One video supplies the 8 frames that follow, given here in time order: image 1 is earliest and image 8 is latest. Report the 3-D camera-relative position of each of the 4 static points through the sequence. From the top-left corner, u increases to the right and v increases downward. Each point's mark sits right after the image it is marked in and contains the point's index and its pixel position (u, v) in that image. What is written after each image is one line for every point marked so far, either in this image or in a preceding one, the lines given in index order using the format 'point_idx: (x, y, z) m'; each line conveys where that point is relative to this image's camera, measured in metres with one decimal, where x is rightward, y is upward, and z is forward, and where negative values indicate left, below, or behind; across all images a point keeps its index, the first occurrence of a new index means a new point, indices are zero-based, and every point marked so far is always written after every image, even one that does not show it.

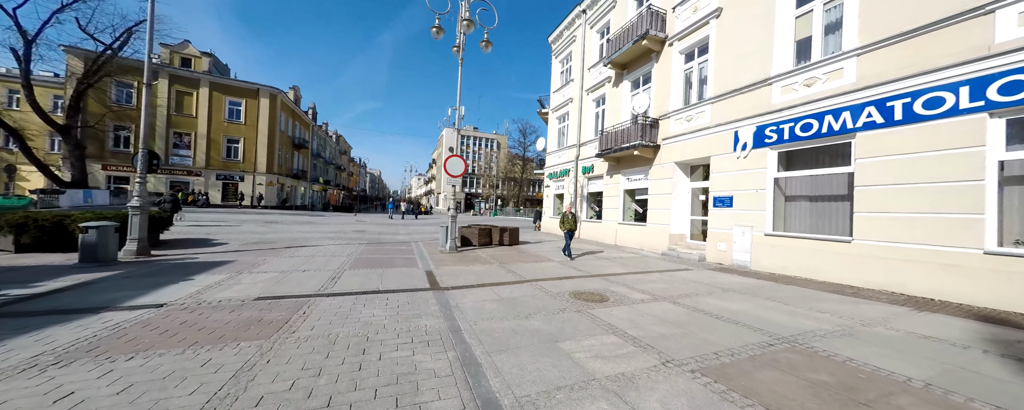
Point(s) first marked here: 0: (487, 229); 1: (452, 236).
0: (-1.0, -0.9, +11.4) m
1: (-2.0, -1.0, +9.8) m
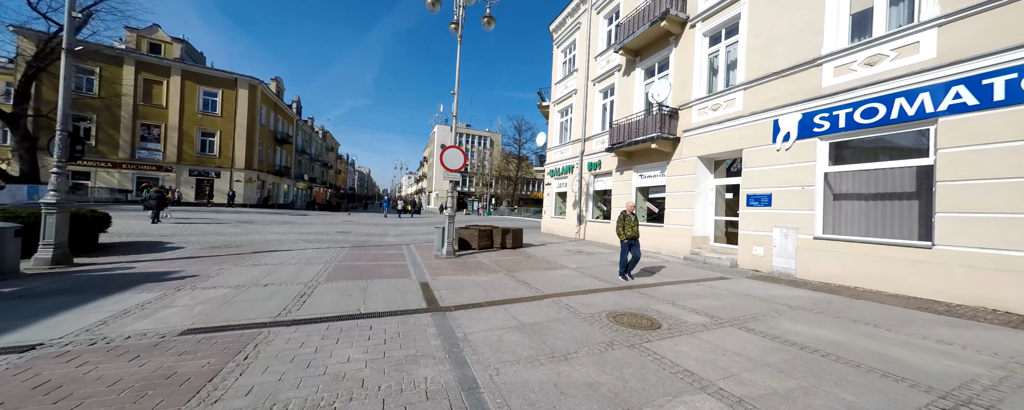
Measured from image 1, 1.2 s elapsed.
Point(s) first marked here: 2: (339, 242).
0: (-0.9, -0.9, +10.2) m
1: (-1.8, -1.0, +8.6) m
2: (-6.0, -1.3, +10.4) m
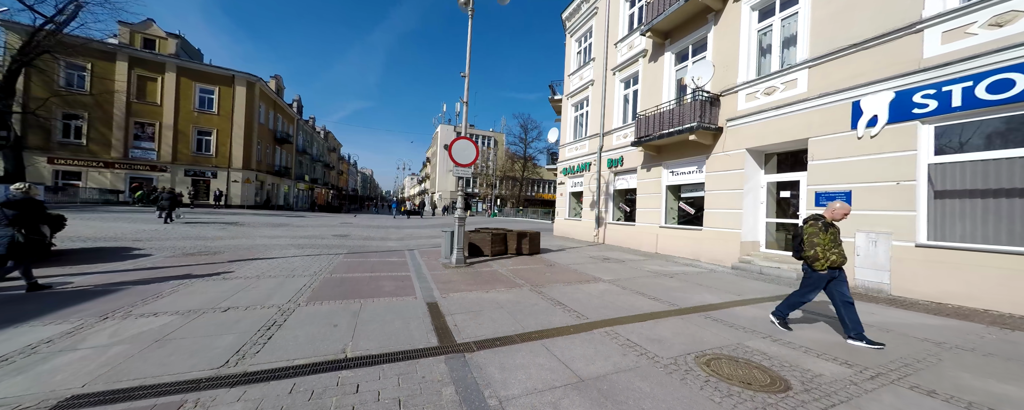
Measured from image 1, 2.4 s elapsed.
0: (-0.3, -0.9, +9.0) m
1: (-1.3, -1.0, +7.4) m
2: (-5.4, -1.3, +9.2) m
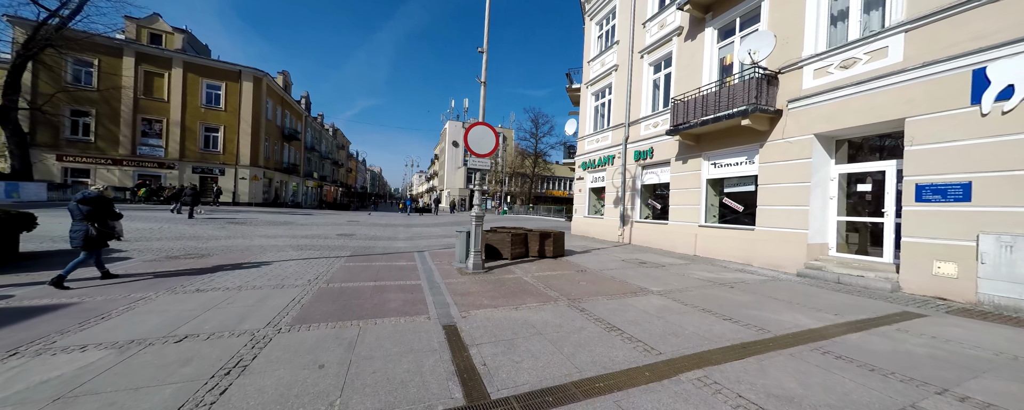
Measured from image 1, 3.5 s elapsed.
0: (+0.2, -0.8, +7.9) m
1: (-0.8, -0.9, +6.4) m
2: (-4.8, -1.2, +8.3) m
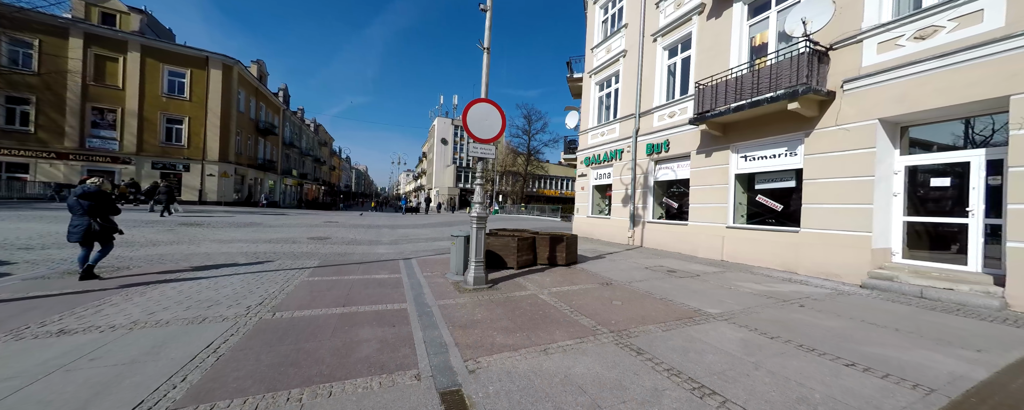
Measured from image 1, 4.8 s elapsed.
0: (+0.4, -0.7, +6.6) m
1: (-0.6, -0.9, +5.0) m
2: (-4.7, -1.2, +6.8) m
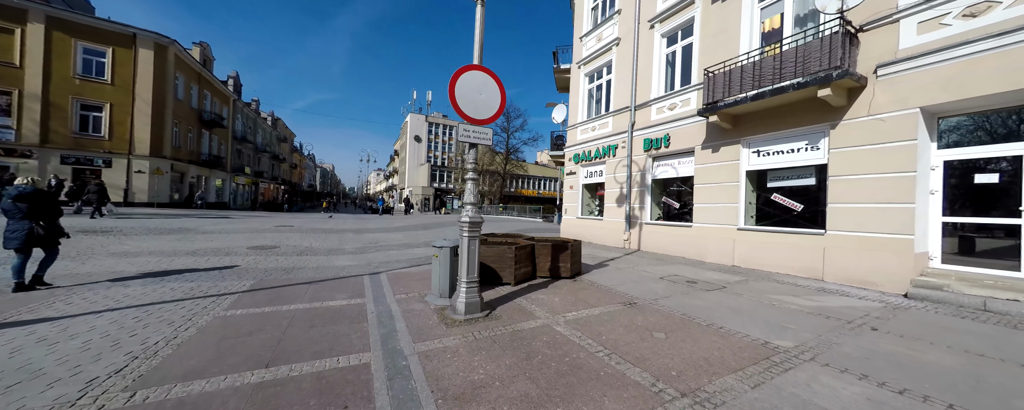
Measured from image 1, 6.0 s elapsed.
0: (+0.3, -0.8, +5.4) m
1: (-0.5, -0.9, +3.8) m
2: (-4.8, -1.2, +5.2) m
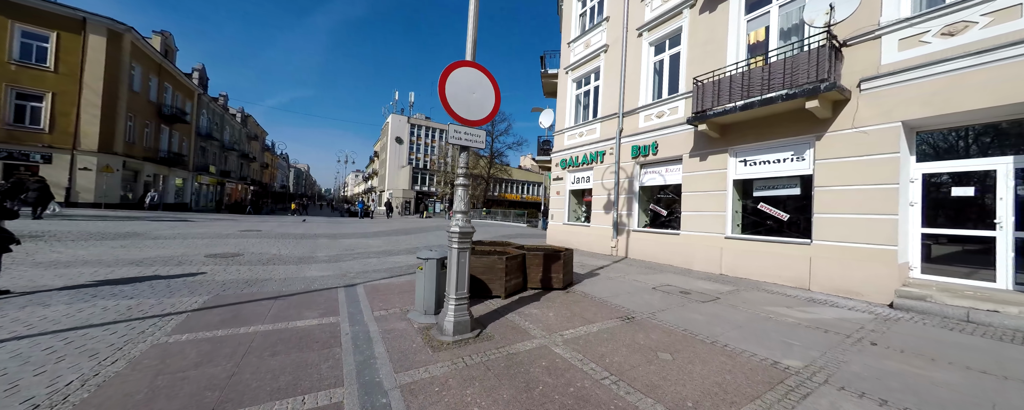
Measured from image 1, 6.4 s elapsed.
0: (+0.1, -0.9, +5.1) m
1: (-0.6, -1.0, +3.4) m
2: (-5.0, -1.3, +4.6) m
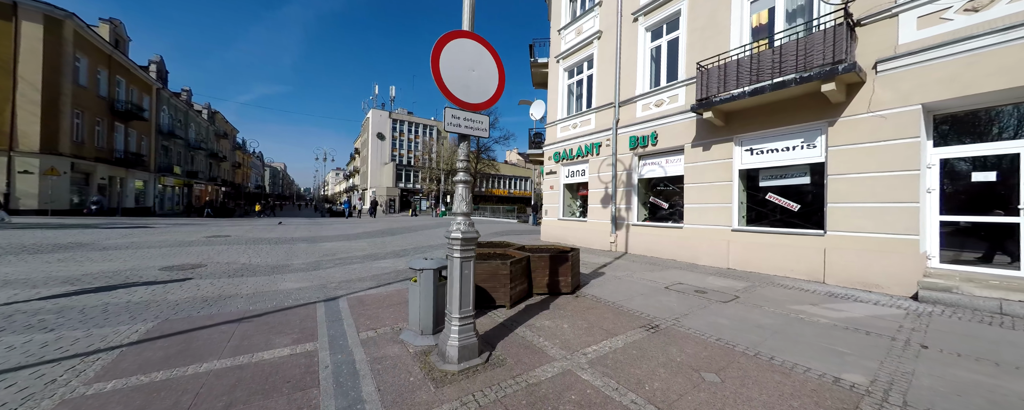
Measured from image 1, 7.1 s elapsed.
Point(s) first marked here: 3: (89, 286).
0: (+0.2, -0.8, +4.6) m
1: (-0.4, -1.0, +2.8) m
2: (-4.9, -1.4, +3.8) m
3: (-6.8, -1.3, +4.9) m
